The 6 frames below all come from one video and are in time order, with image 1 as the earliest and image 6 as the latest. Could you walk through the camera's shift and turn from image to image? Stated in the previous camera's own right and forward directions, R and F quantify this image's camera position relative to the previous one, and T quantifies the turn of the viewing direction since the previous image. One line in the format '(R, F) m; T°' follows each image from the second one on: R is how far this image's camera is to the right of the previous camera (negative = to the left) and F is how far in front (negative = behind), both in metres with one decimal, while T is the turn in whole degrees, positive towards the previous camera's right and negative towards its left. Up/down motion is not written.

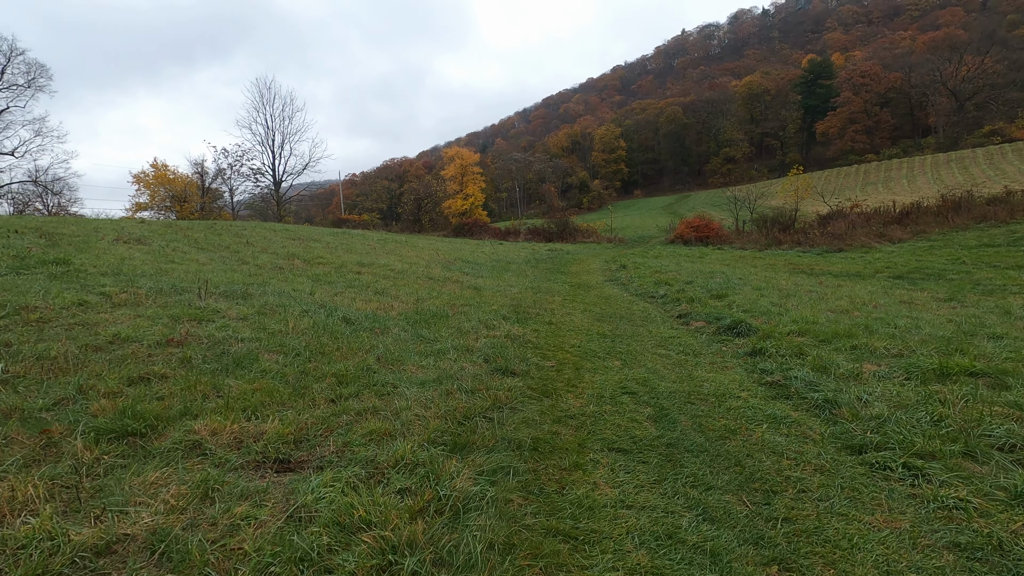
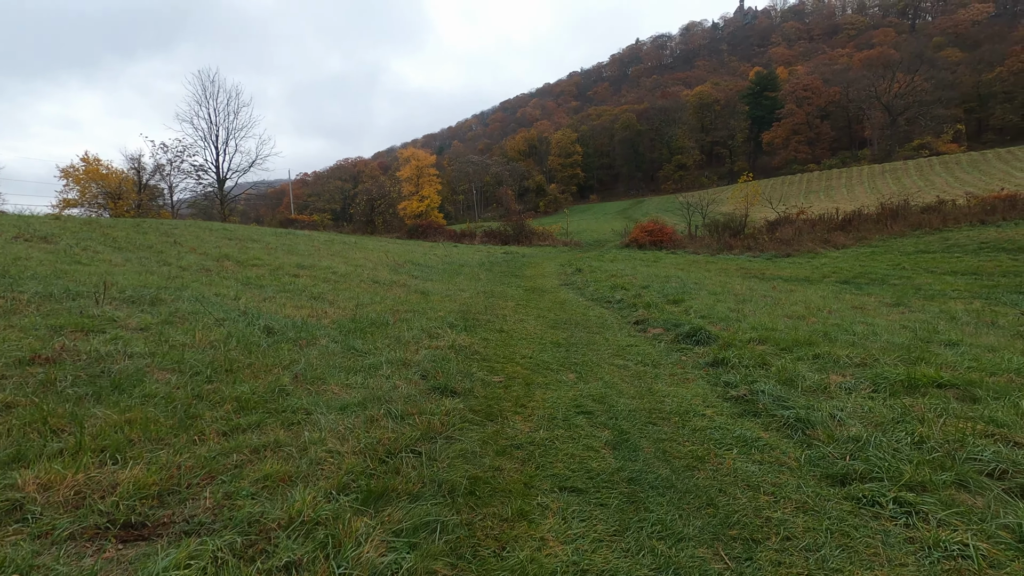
(+0.1, +0.5) m; +5°
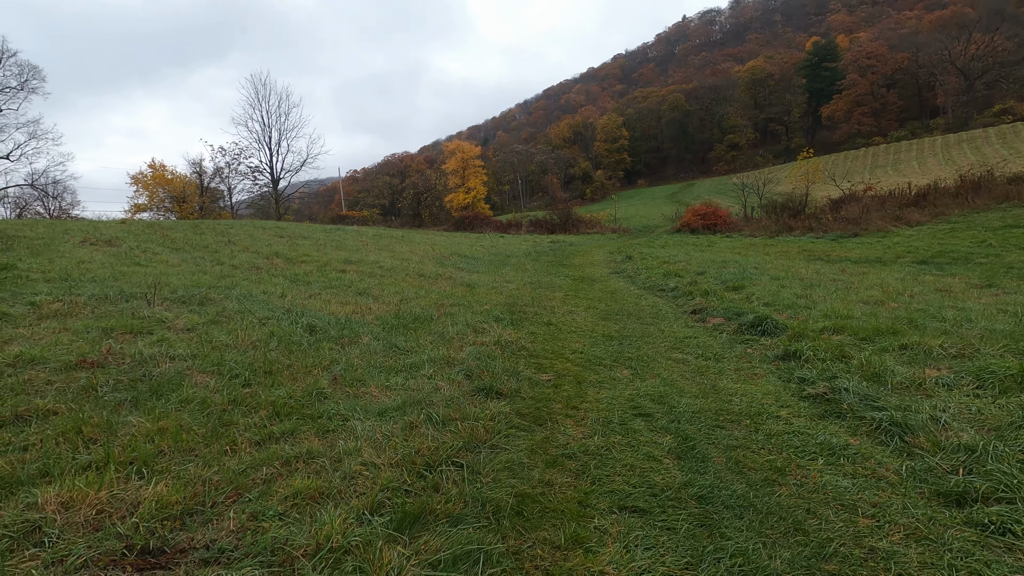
(0.0, +0.3) m; -5°
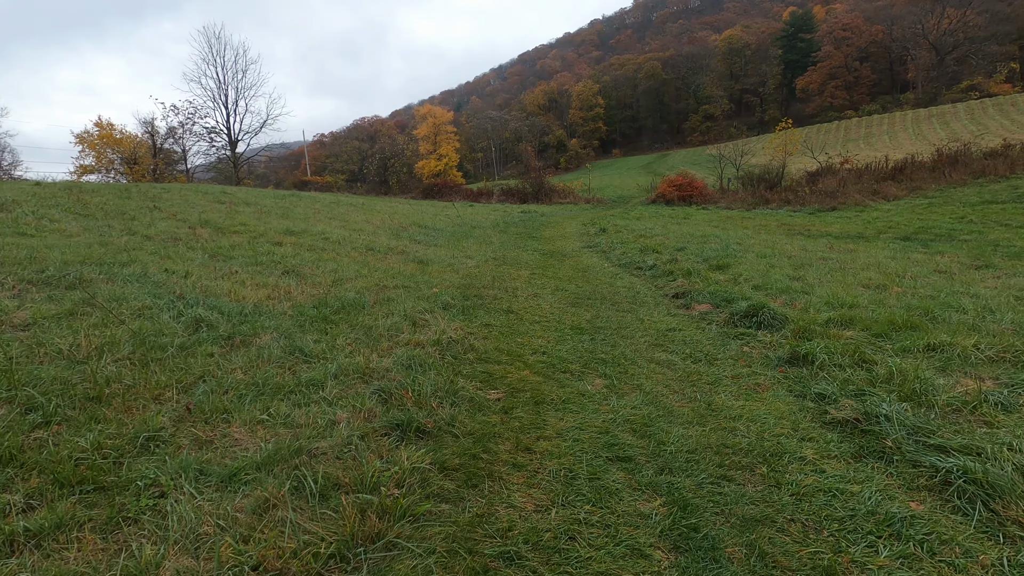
(+0.2, +1.0) m; +3°
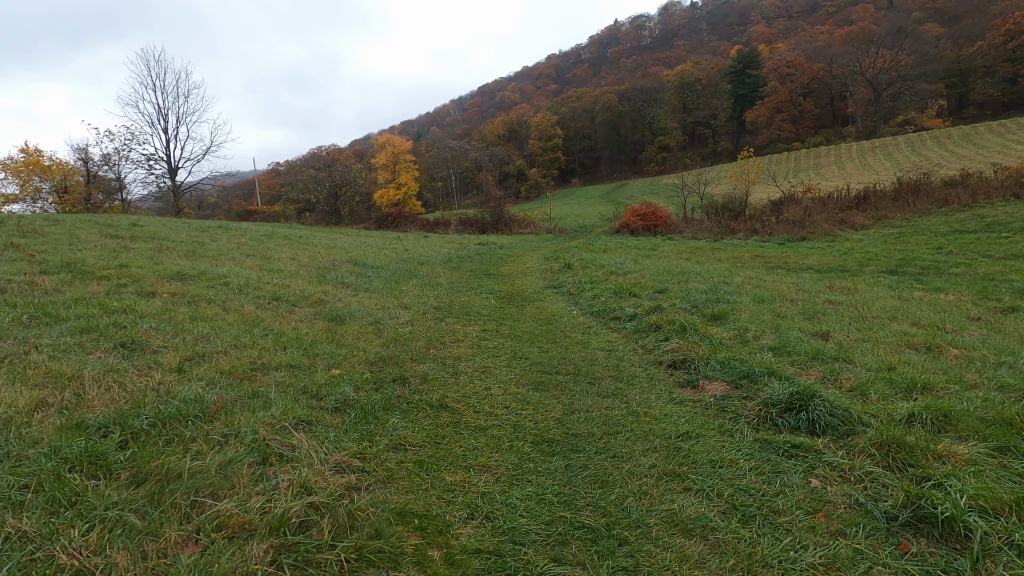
(+0.2, +1.7) m; +4°
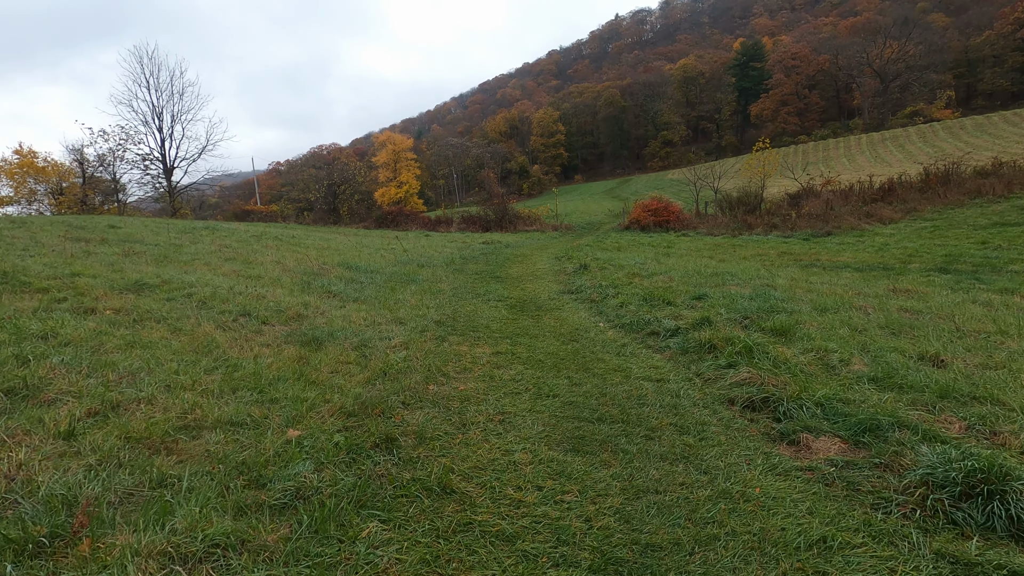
(-0.1, +1.2) m; 0°
